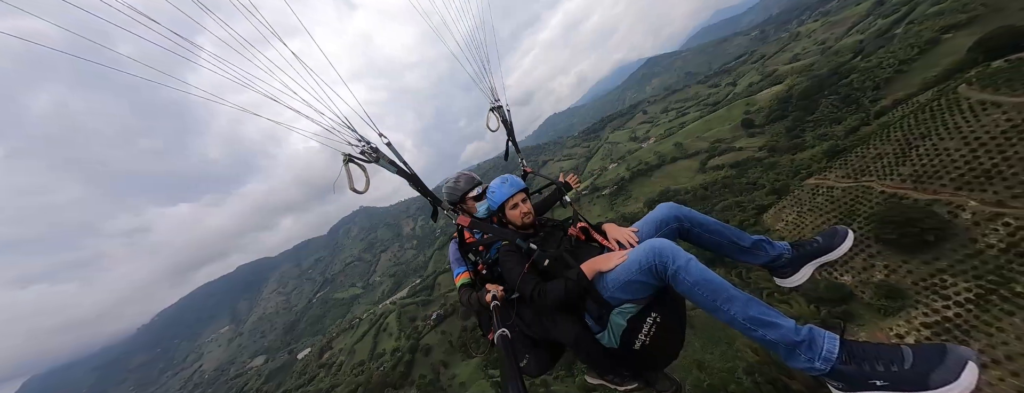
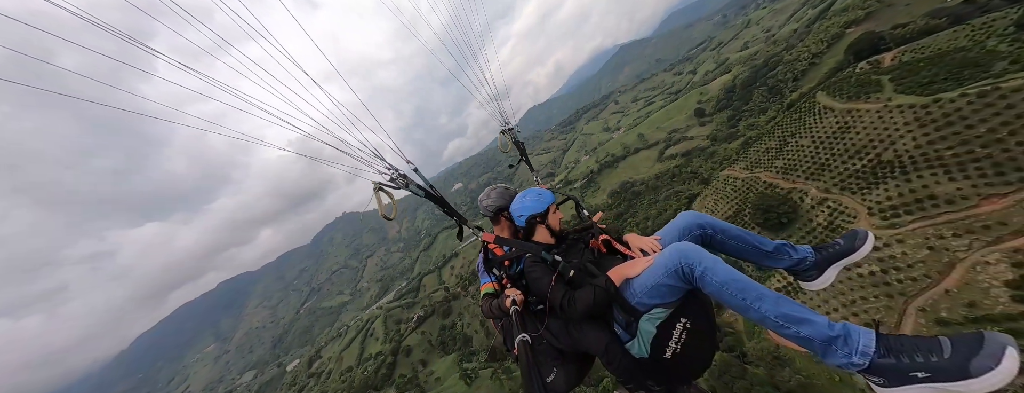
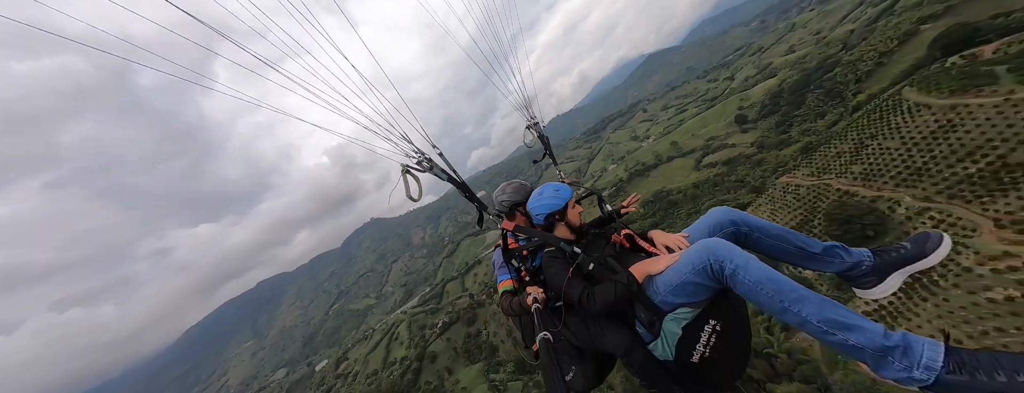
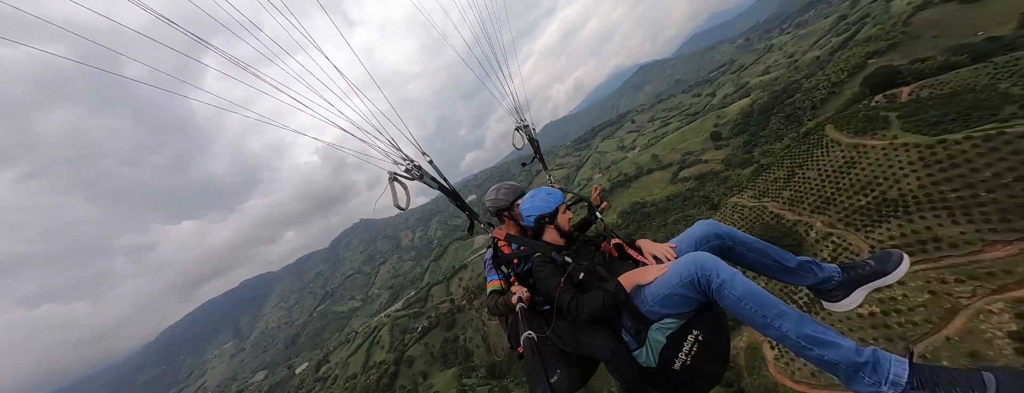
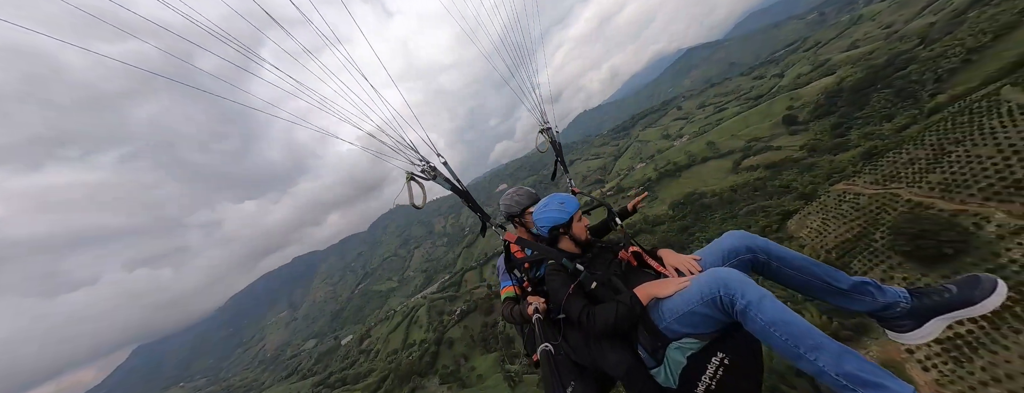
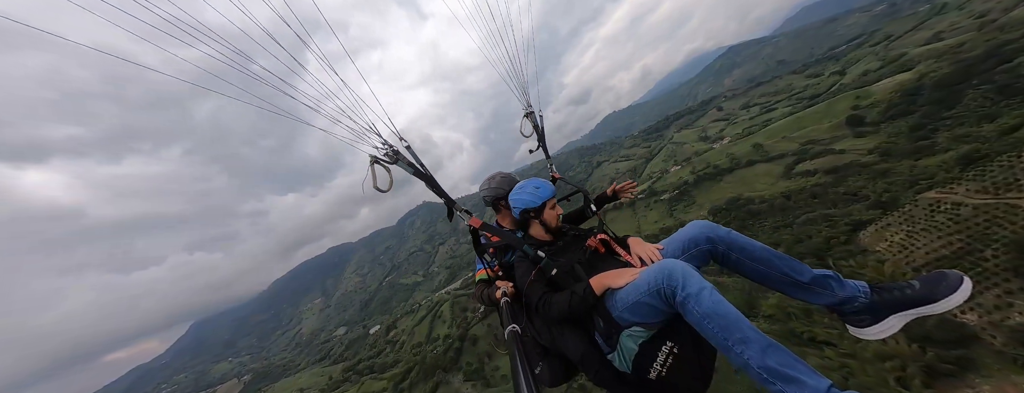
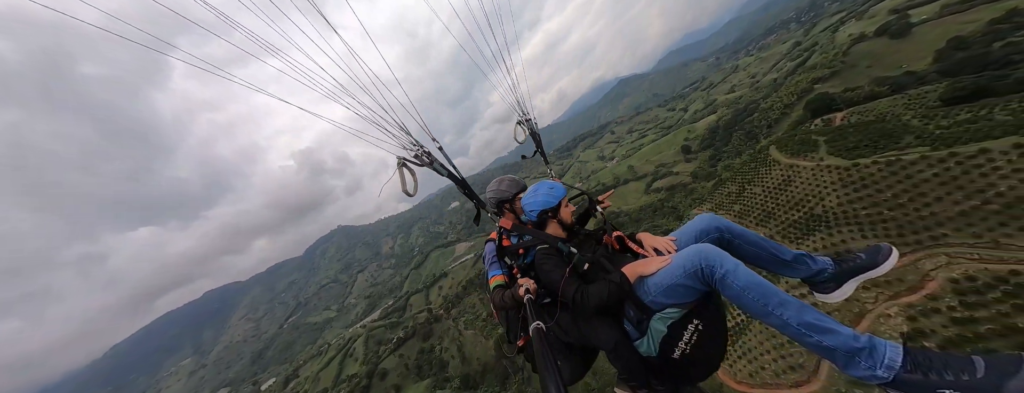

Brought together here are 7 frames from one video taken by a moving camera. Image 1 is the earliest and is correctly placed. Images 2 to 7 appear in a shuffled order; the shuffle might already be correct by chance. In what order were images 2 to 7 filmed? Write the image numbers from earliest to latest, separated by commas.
6, 5, 3, 2, 4, 7
